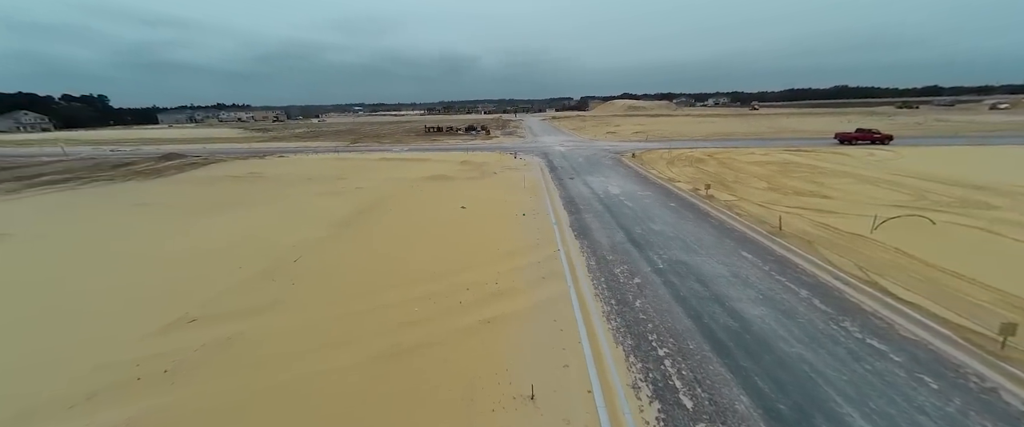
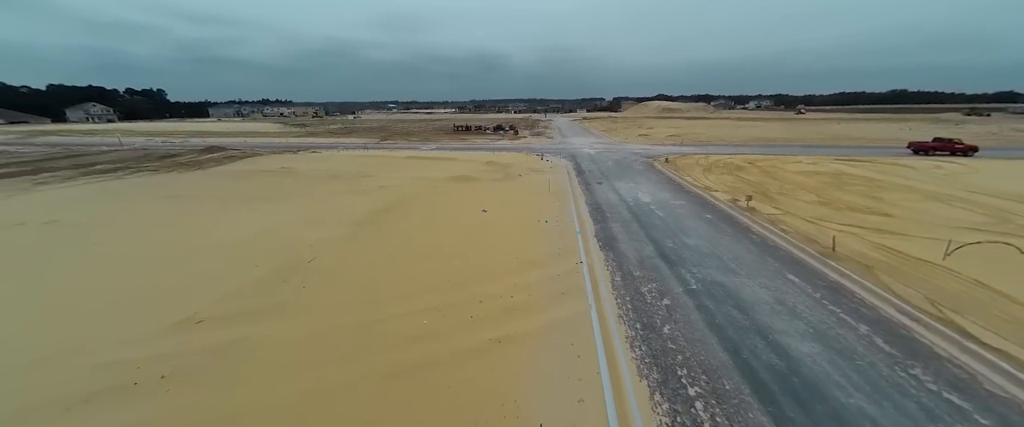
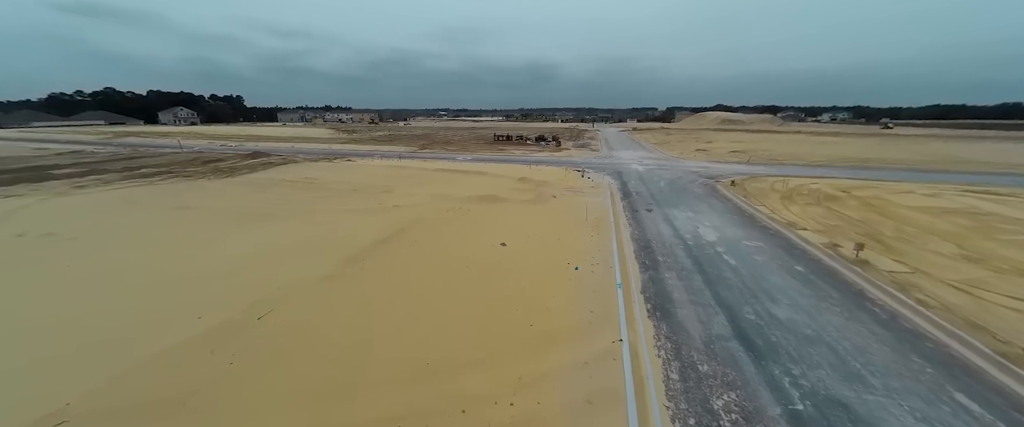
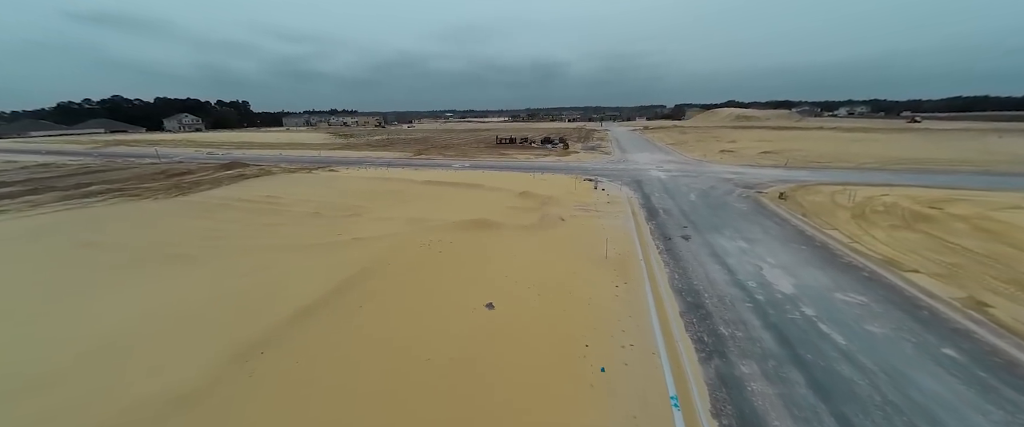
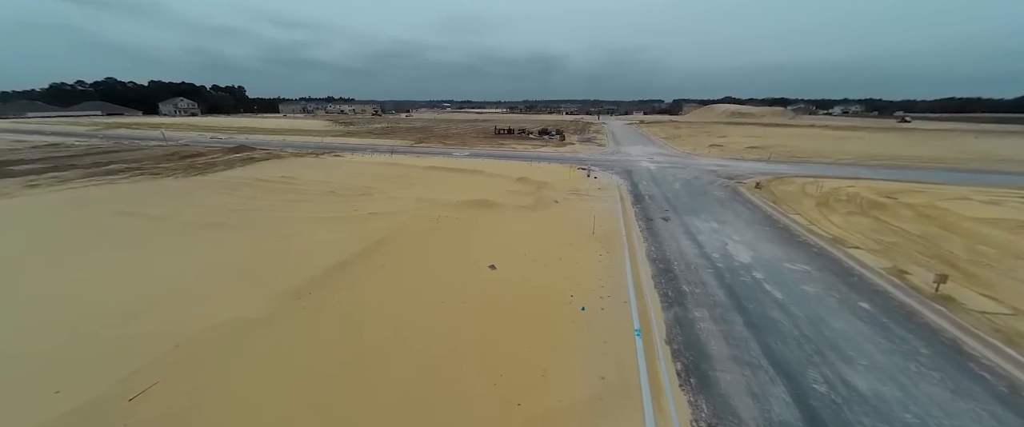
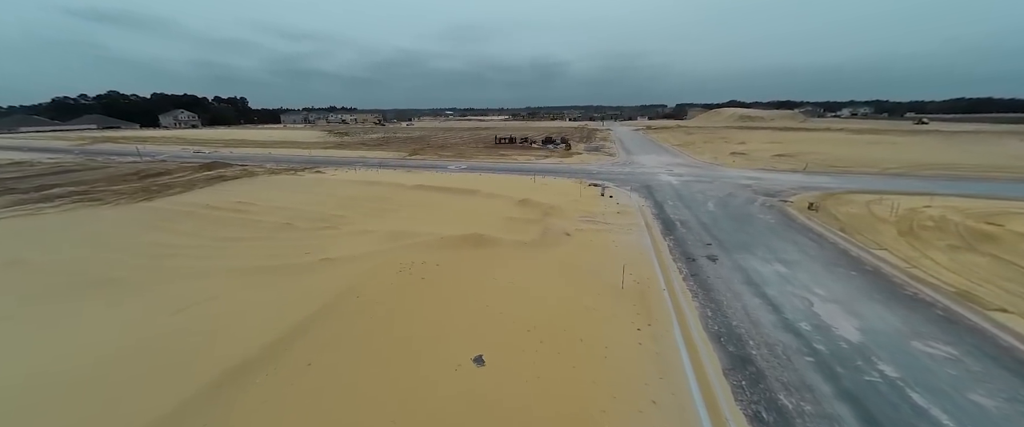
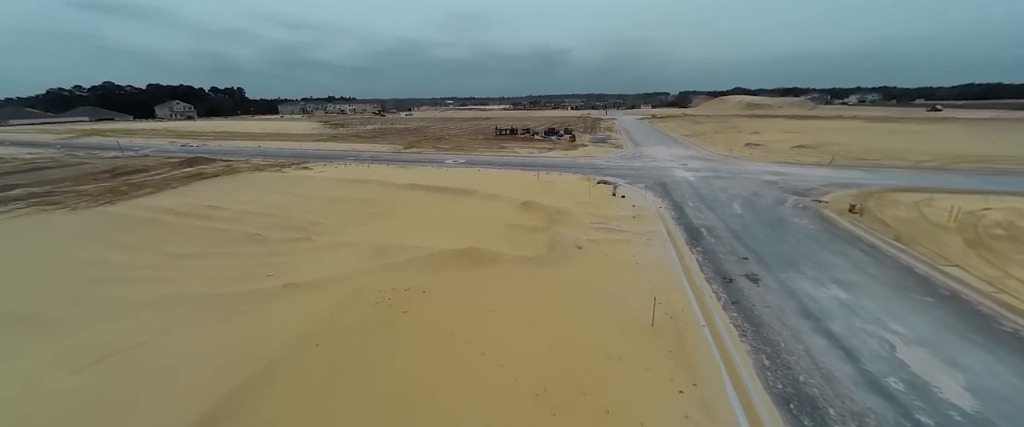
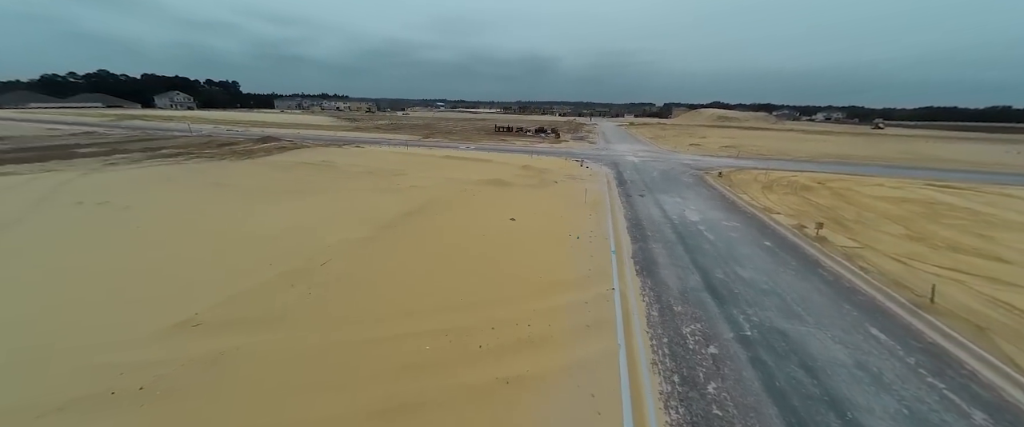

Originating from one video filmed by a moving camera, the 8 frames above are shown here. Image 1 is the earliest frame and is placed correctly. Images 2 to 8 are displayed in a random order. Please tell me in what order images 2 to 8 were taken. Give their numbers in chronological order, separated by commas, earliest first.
2, 8, 3, 5, 4, 6, 7
